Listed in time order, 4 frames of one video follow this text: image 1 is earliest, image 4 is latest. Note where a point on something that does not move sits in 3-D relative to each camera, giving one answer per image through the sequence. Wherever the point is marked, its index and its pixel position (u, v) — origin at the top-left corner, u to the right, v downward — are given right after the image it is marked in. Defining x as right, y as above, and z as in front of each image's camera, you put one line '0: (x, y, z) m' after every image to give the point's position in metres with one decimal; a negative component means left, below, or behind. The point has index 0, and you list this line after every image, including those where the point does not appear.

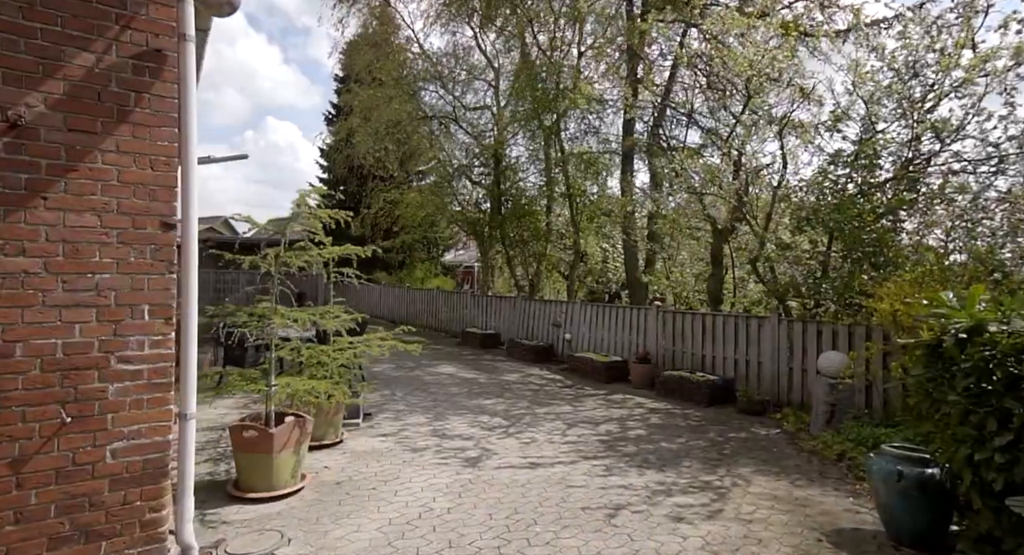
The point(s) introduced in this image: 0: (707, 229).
0: (+3.2, +0.8, +9.3) m
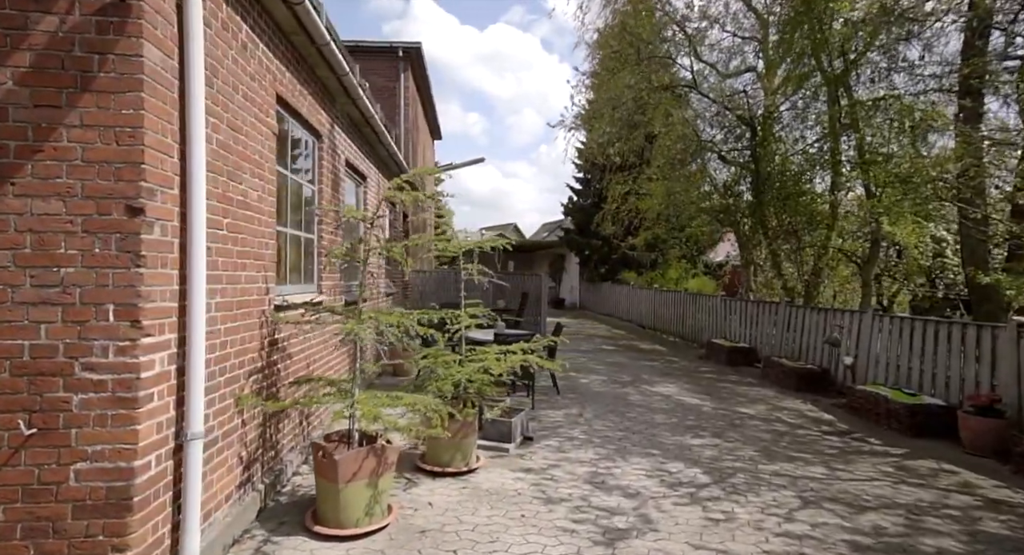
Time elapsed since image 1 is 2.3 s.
0: (+5.8, +0.7, +5.8) m
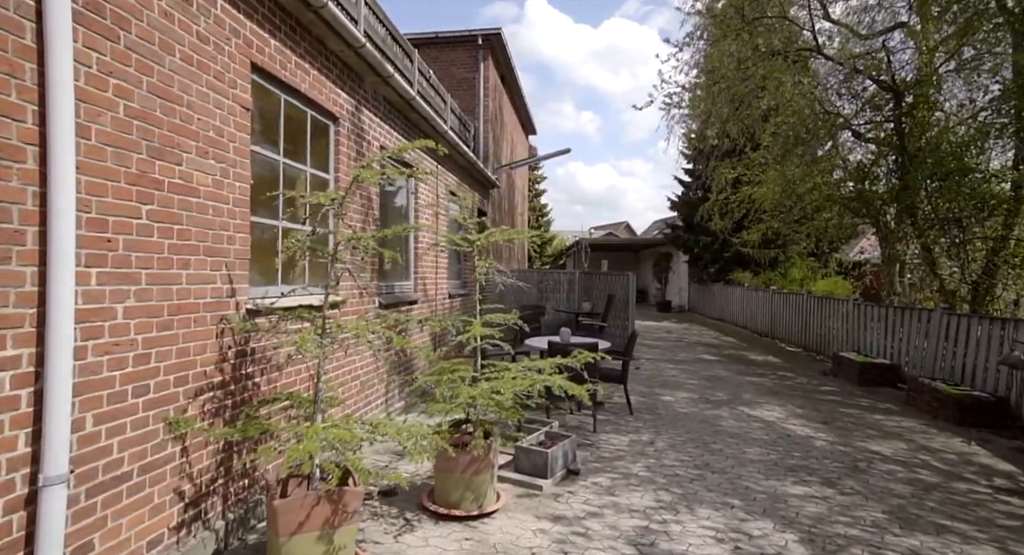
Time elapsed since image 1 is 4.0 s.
0: (+6.2, +0.7, +3.8) m
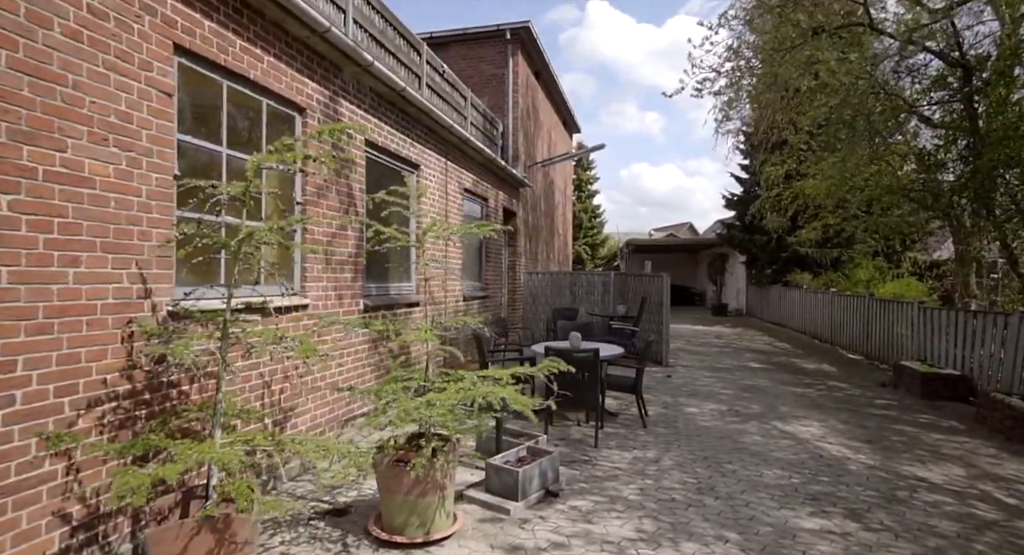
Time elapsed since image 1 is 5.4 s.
0: (+5.9, +0.7, +2.7) m
